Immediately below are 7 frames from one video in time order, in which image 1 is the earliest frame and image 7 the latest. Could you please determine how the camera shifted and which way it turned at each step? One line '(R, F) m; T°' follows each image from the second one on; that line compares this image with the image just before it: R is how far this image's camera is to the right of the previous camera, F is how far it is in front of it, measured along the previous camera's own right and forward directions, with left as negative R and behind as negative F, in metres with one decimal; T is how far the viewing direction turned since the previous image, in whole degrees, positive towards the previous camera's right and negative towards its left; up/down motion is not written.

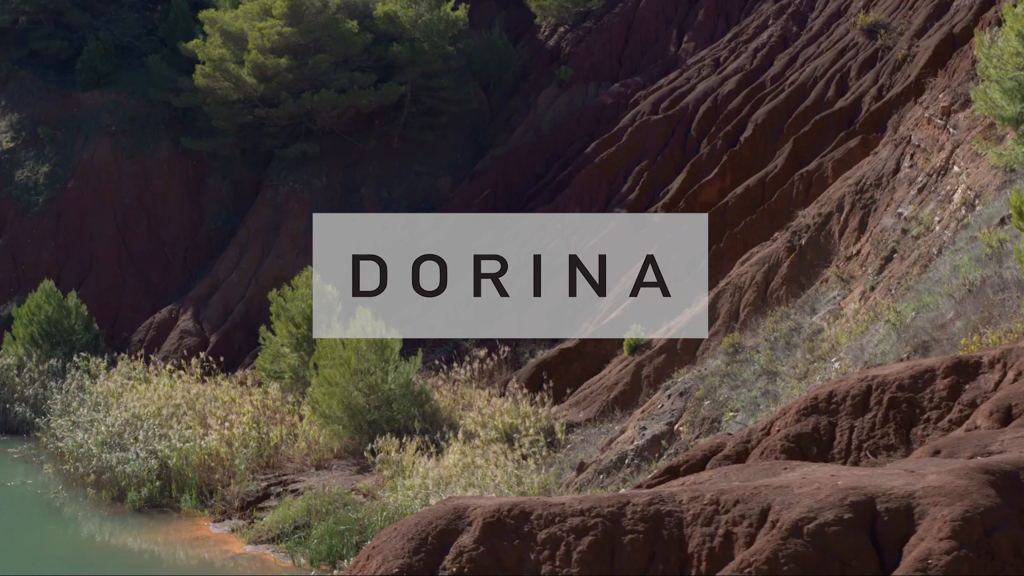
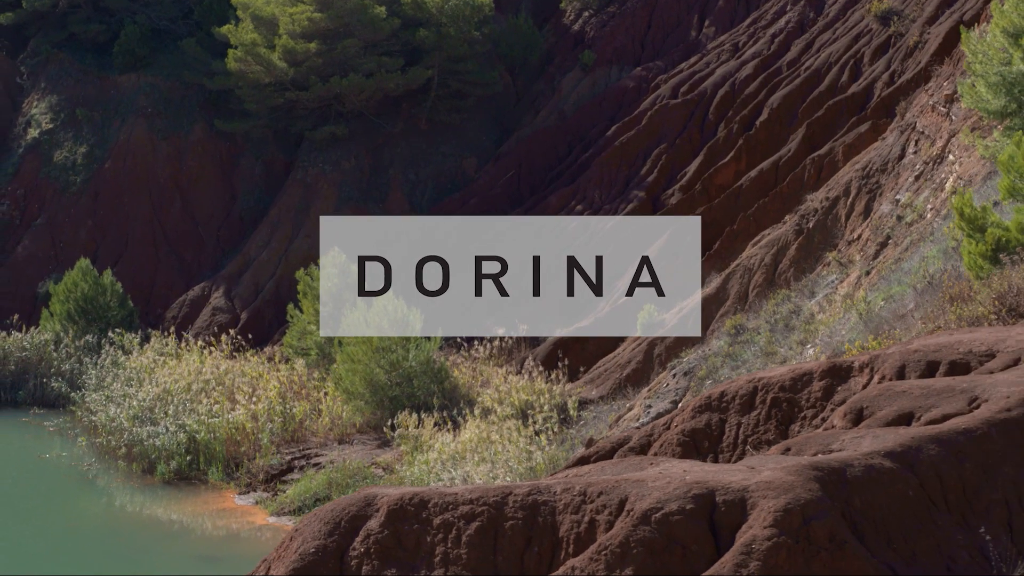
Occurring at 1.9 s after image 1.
(+0.5, -0.4) m; -2°
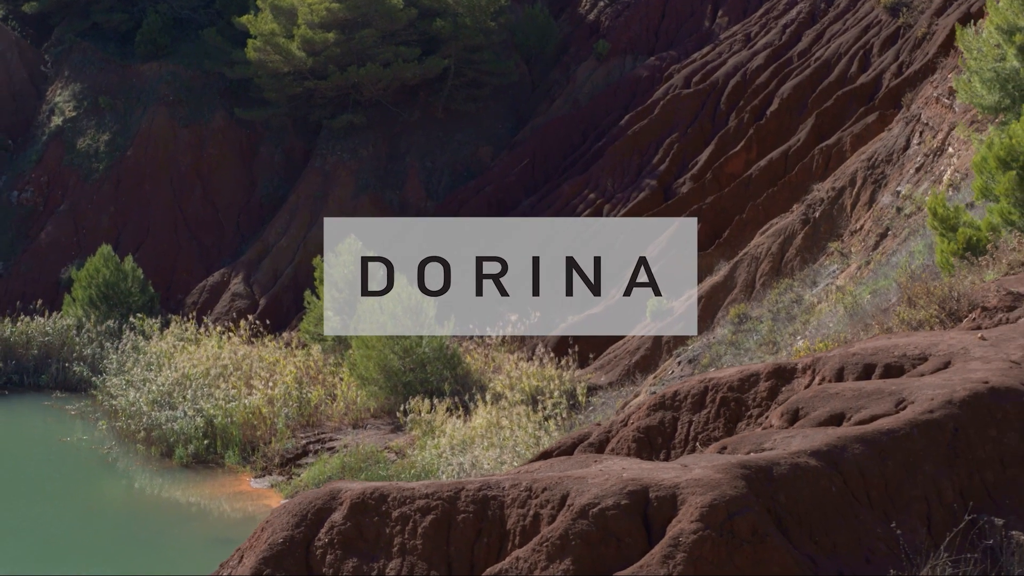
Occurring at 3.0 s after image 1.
(+0.2, -0.2) m; -1°
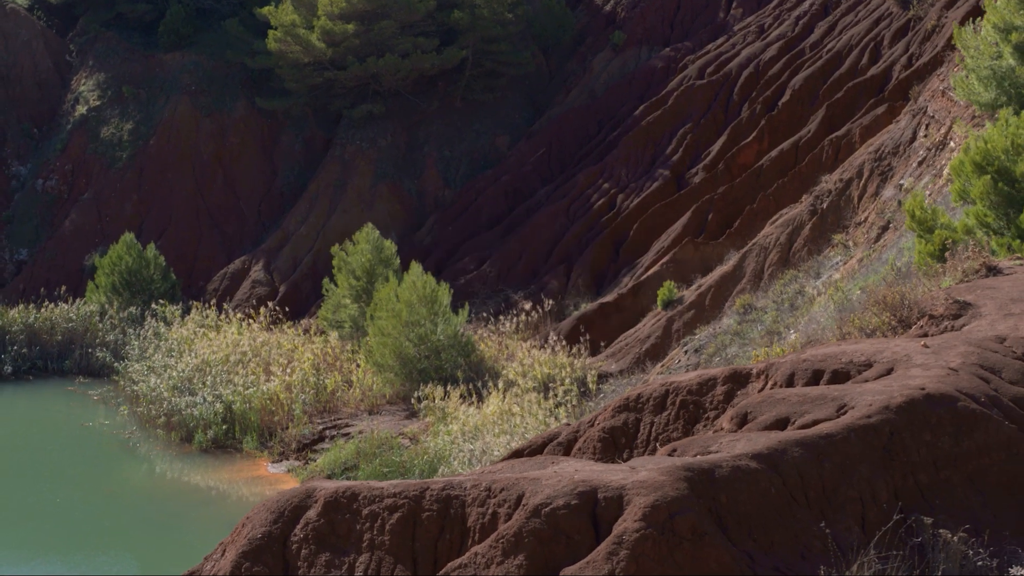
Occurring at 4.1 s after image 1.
(+0.2, -0.2) m; -1°
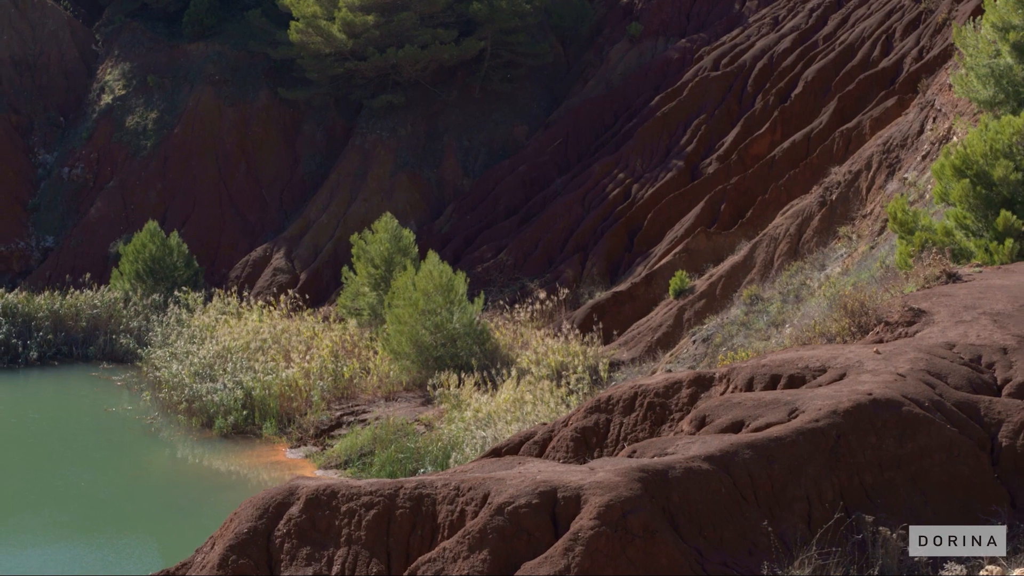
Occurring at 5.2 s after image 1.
(+0.2, -0.2) m; -1°
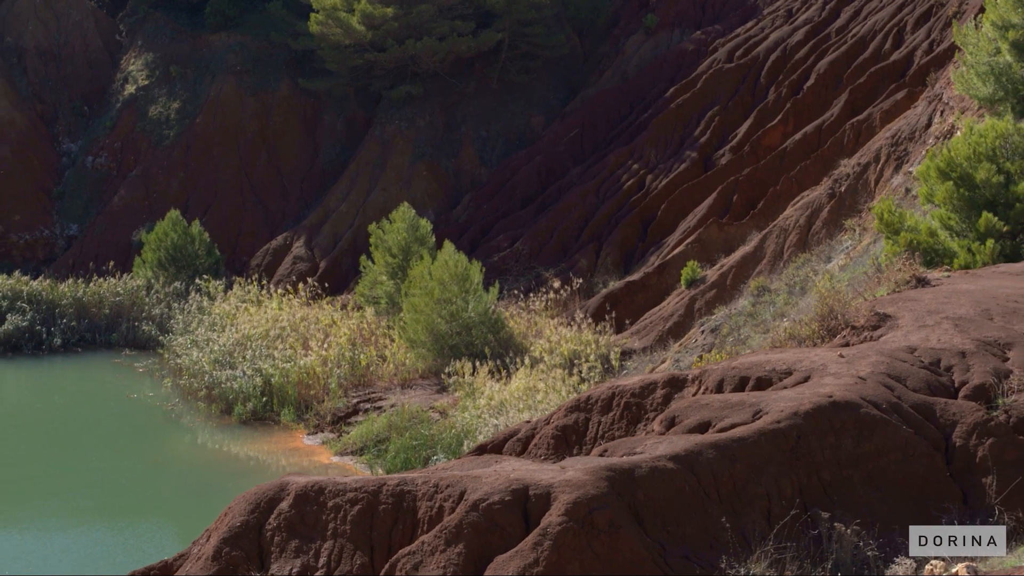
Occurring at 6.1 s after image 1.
(+0.2, -0.2) m; -1°
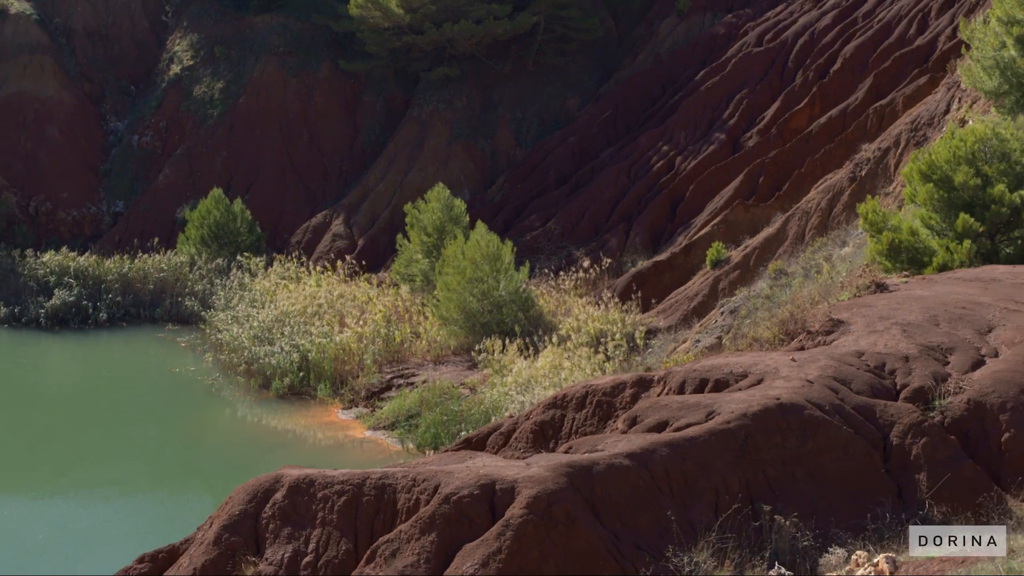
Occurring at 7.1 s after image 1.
(+0.3, -0.4) m; -3°
